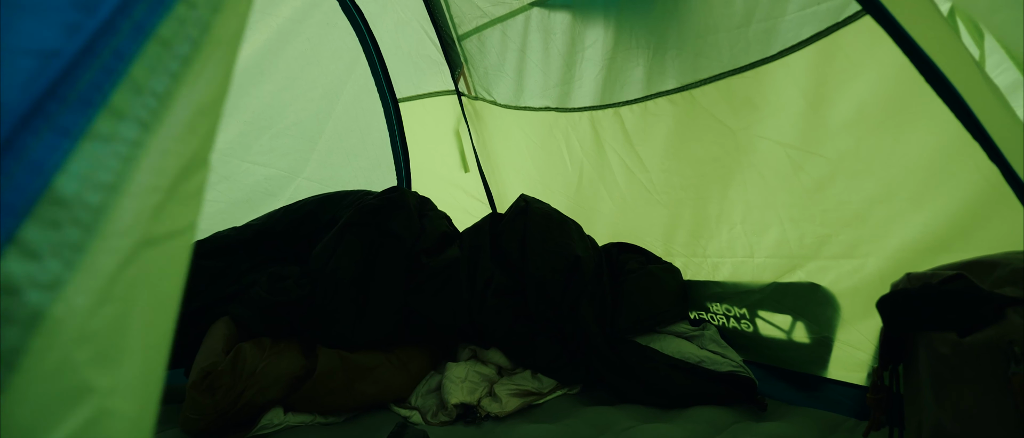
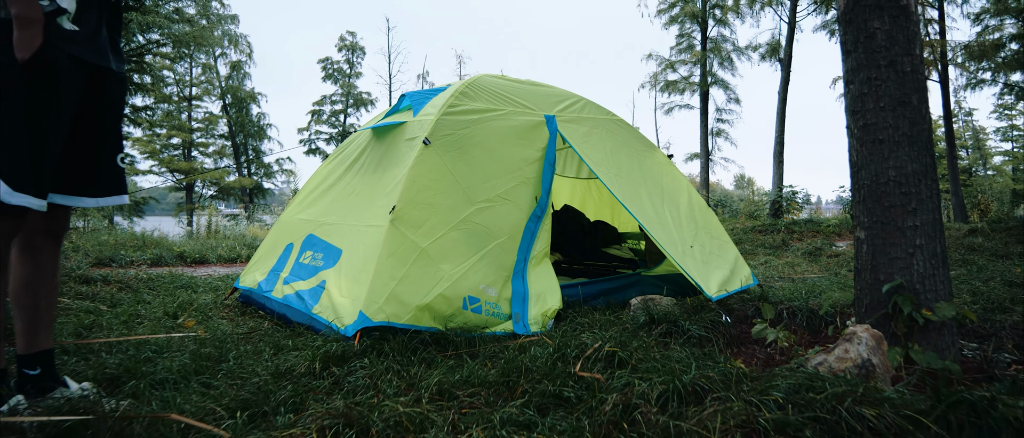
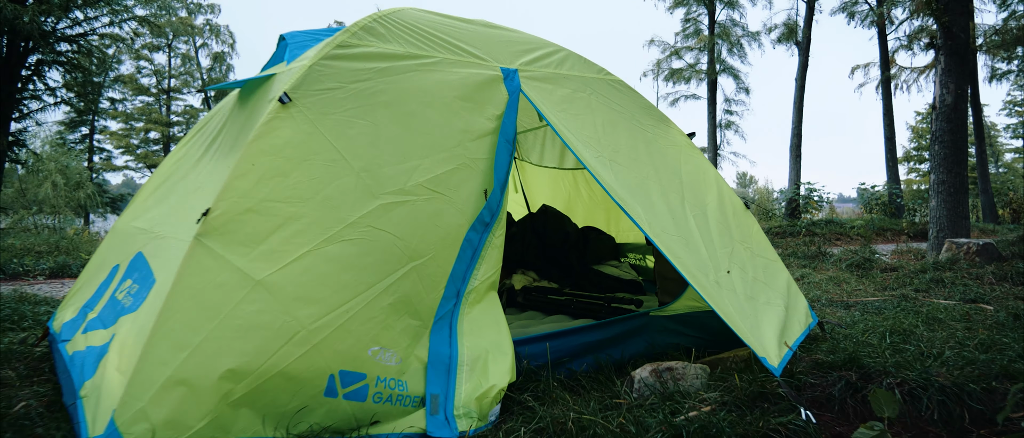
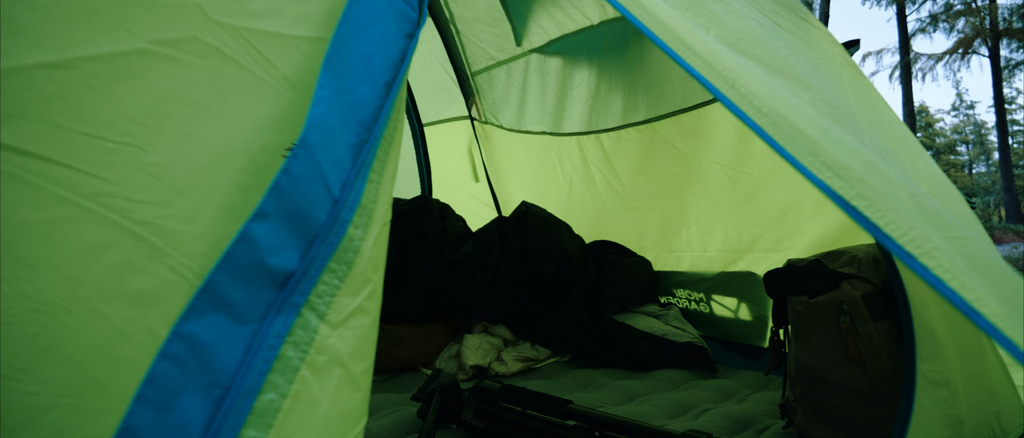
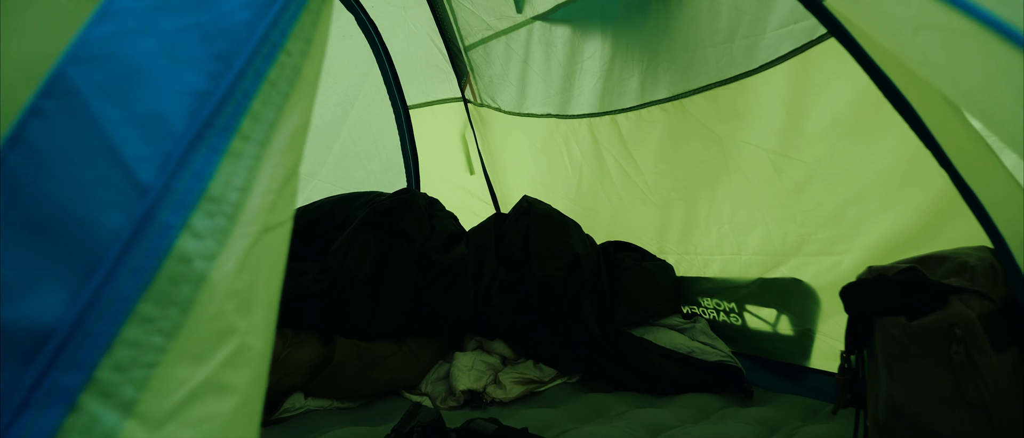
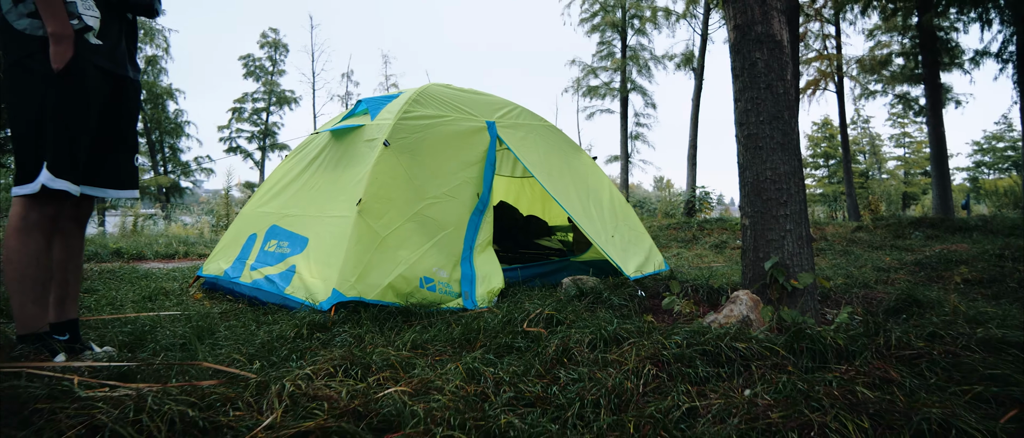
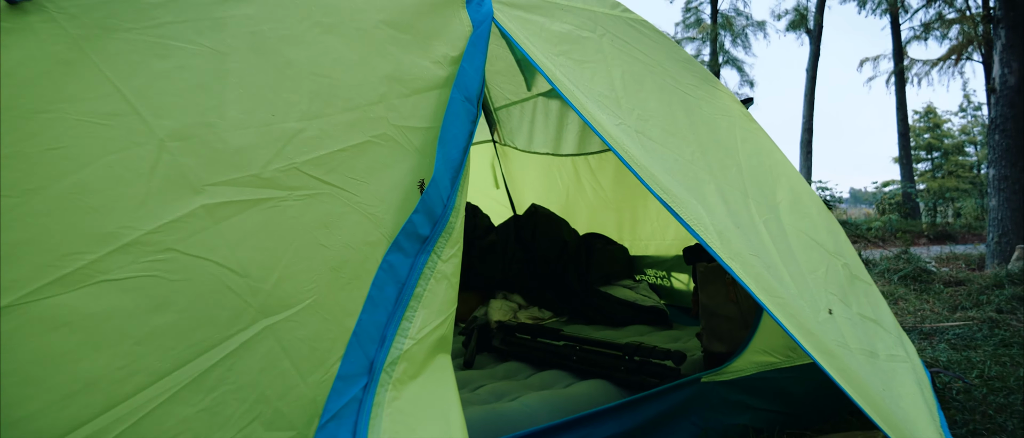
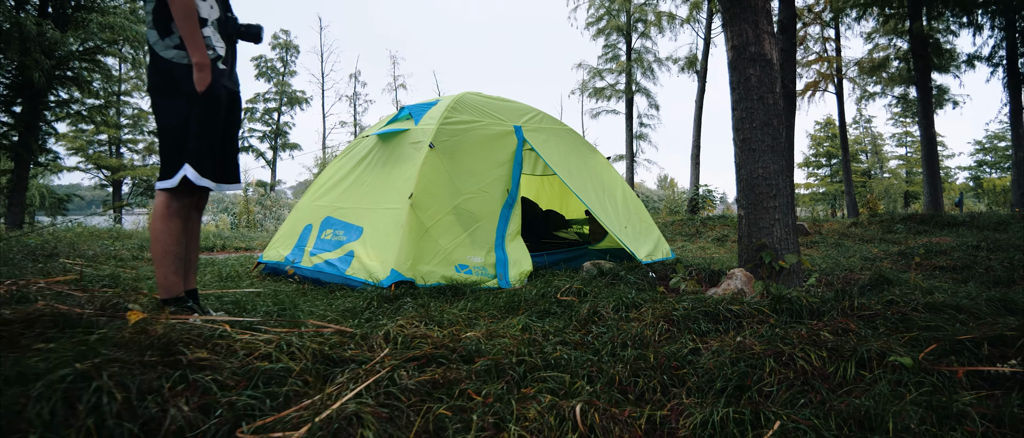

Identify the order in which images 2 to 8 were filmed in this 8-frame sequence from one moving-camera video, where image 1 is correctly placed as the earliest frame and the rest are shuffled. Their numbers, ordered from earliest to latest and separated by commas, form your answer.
5, 4, 7, 3, 2, 6, 8
